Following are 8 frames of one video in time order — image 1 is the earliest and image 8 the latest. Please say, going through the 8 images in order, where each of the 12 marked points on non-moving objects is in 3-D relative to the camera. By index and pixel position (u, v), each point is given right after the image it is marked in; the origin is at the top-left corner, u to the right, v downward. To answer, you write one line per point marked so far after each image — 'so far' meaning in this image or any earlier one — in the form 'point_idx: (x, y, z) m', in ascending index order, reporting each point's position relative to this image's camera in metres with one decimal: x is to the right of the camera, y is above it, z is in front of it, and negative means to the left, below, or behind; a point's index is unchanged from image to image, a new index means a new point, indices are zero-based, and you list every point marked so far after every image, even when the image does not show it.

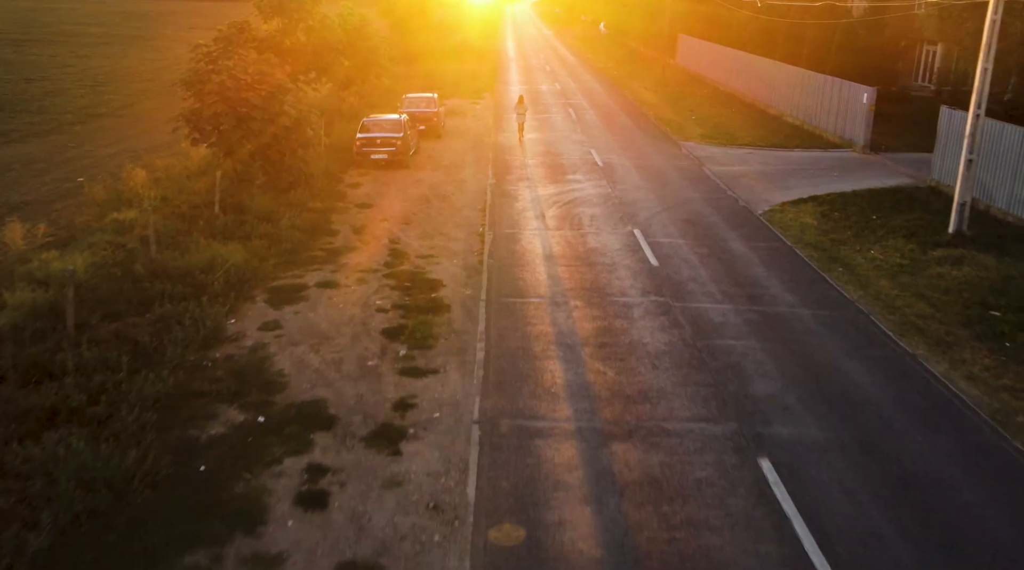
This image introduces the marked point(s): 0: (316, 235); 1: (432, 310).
0: (-4.1, +1.0, +17.5) m
1: (-1.3, -0.4, +13.3) m
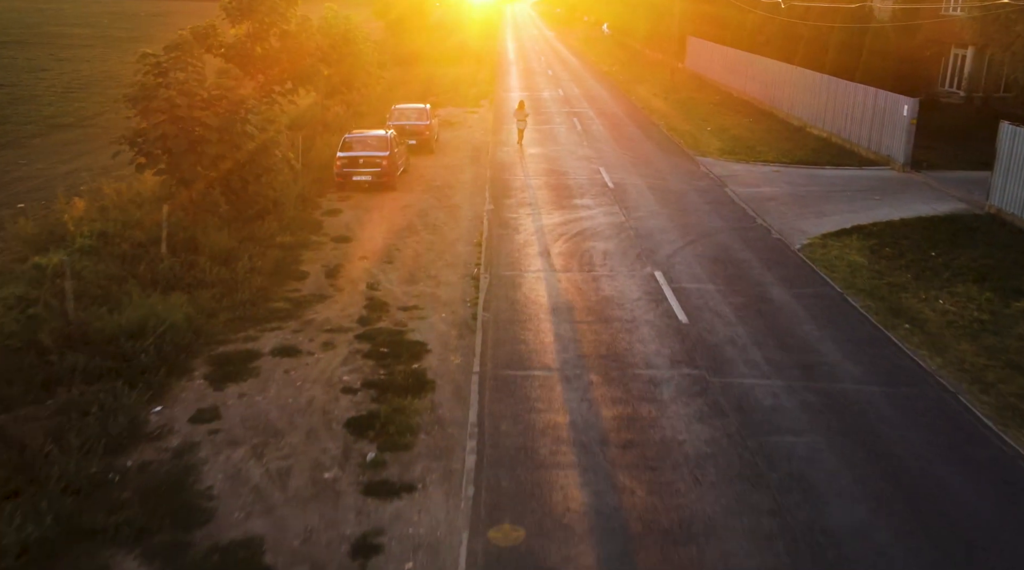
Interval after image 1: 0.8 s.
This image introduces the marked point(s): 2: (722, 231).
0: (-4.1, +0.1, +14.8) m
1: (-1.3, -1.3, +10.7) m
2: (+4.6, +1.1, +18.1) m
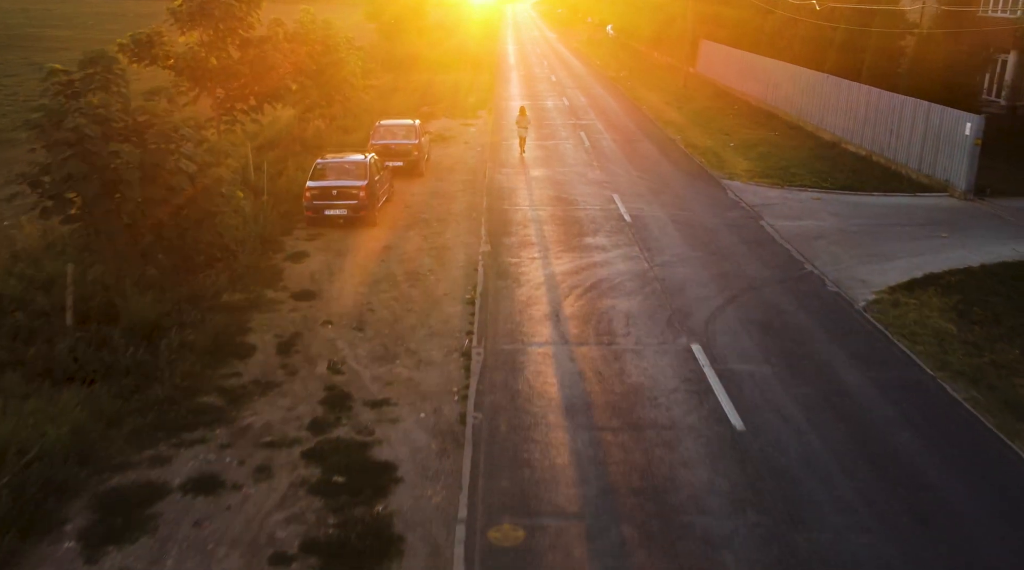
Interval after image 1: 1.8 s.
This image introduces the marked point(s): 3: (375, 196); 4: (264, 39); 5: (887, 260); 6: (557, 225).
0: (-4.1, -1.0, +11.7) m
1: (-1.3, -2.5, +7.5) m
2: (+4.6, 0.0, +14.9) m
3: (-3.1, +2.0, +18.6) m
4: (-5.6, +5.6, +18.8) m
5: (+7.3, +0.5, +16.3) m
6: (+1.0, +1.3, +18.5) m
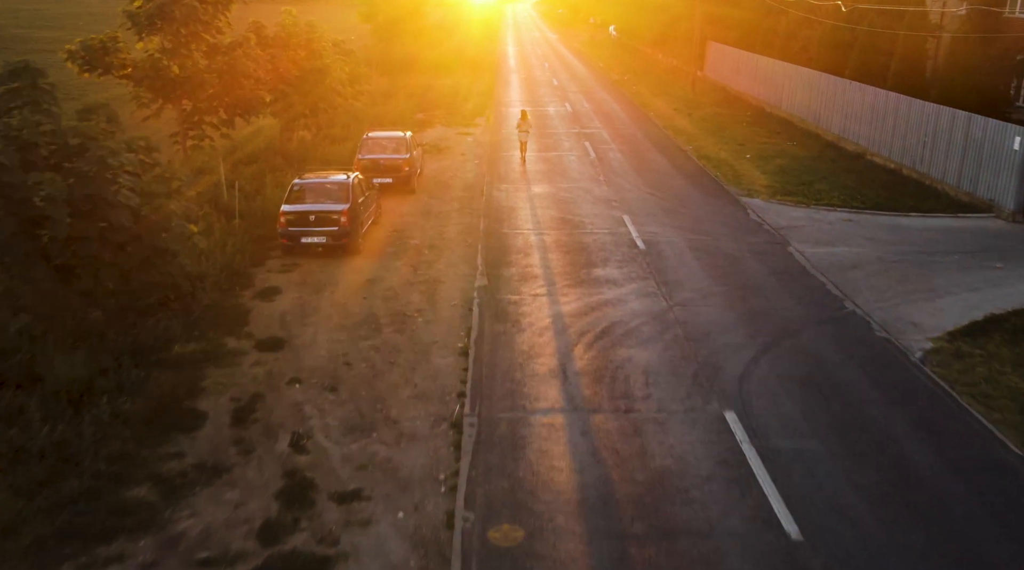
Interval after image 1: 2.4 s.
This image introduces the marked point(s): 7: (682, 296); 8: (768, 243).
0: (-4.1, -1.7, +9.7) m
1: (-1.3, -3.1, +5.6) m
2: (+4.6, -0.7, +13.0) m
3: (-3.1, +1.3, +16.6) m
4: (-5.6, +4.9, +16.9) m
5: (+7.3, -0.2, +14.3) m
6: (+1.0, +0.6, +16.5) m
7: (+2.9, -0.2, +14.2) m
8: (+5.3, +0.9, +17.4) m
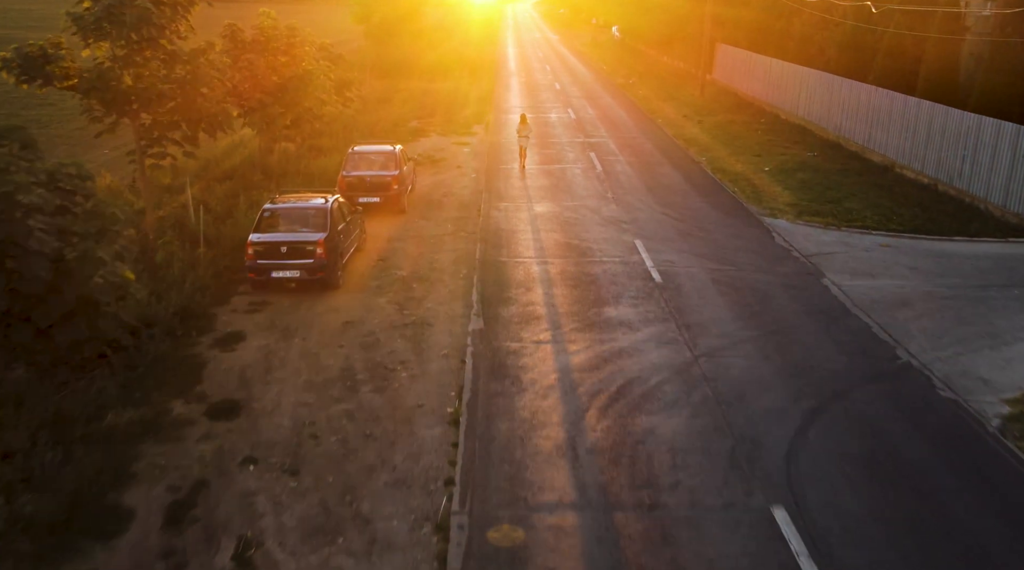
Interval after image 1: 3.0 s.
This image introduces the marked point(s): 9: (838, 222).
0: (-4.1, -2.4, +7.8) m
1: (-1.3, -3.8, +3.7) m
2: (+4.6, -1.3, +11.1) m
3: (-3.1, +0.6, +14.7) m
4: (-5.6, +4.2, +15.0) m
5: (+7.3, -0.9, +12.4) m
6: (+1.0, 0.0, +14.6) m
7: (+2.9, -0.8, +12.3) m
8: (+5.3, +0.2, +15.5) m
9: (+7.3, +1.4, +18.7) m
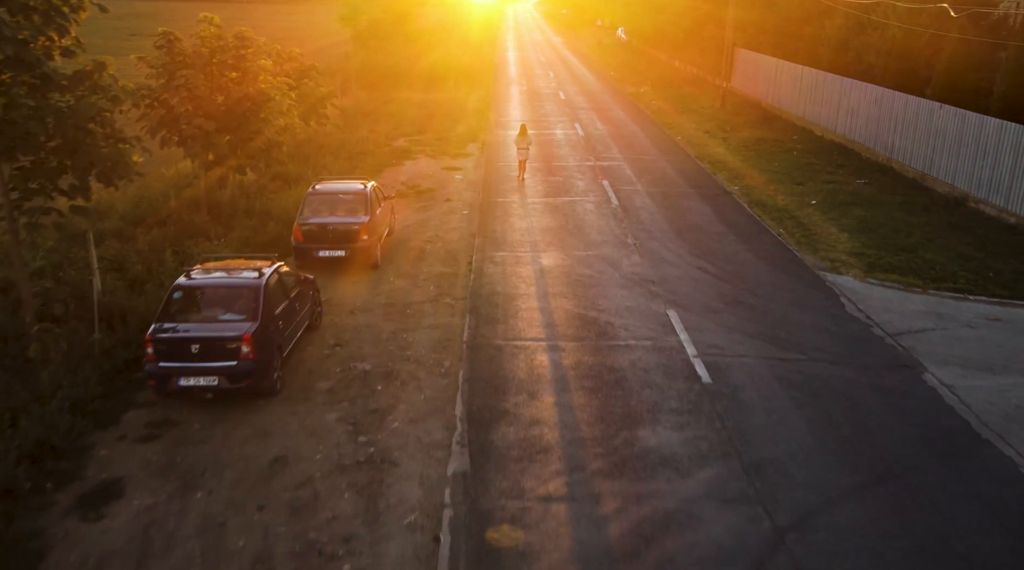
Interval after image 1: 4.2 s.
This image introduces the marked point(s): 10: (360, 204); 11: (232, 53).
0: (-4.2, -3.7, +4.0) m
1: (-1.4, -5.2, -0.2) m
2: (+4.5, -2.7, +7.2) m
3: (-3.1, -0.7, +10.9) m
4: (-5.7, +2.8, +11.1) m
5: (+7.3, -2.2, +8.5) m
6: (+1.0, -1.4, +10.8) m
7: (+2.9, -2.2, +8.4) m
8: (+5.3, -1.1, +11.7) m
9: (+7.3, +0.1, +14.9) m
10: (-2.9, +1.6, +15.8) m
11: (-5.8, +4.8, +17.3) m
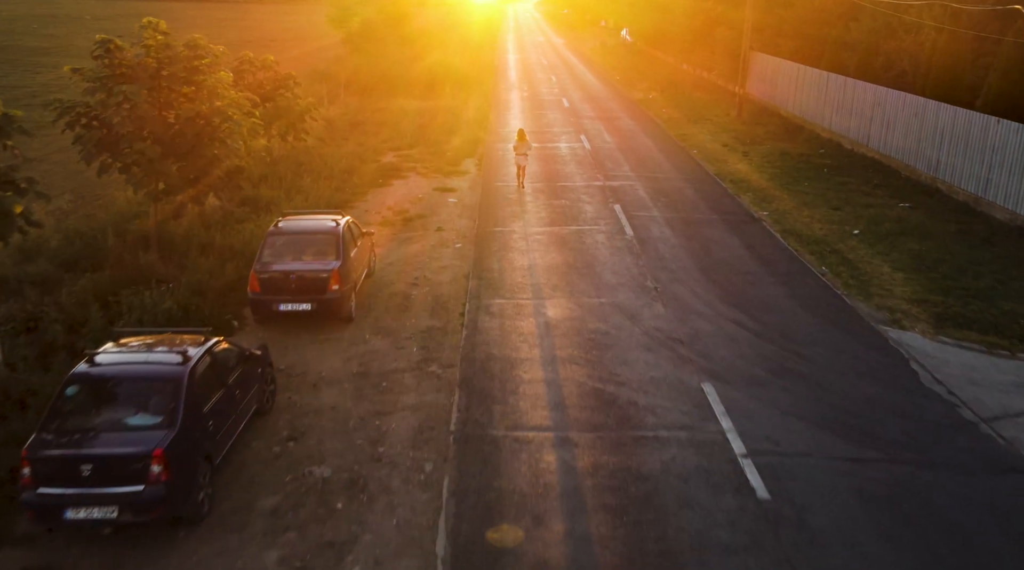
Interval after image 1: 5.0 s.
0: (-4.2, -4.6, +1.4) m
1: (-1.4, -6.1, -2.7) m
2: (+4.5, -3.6, +4.7) m
3: (-3.1, -1.6, +8.4) m
4: (-5.7, +1.9, +8.6) m
5: (+7.3, -3.1, +6.0) m
6: (+1.0, -2.3, +8.2) m
7: (+2.9, -3.1, +5.9) m
8: (+5.3, -2.0, +9.1) m
9: (+7.3, -0.8, +12.3) m
10: (-2.9, +0.7, +13.2) m
11: (-5.8, +3.9, +14.8) m
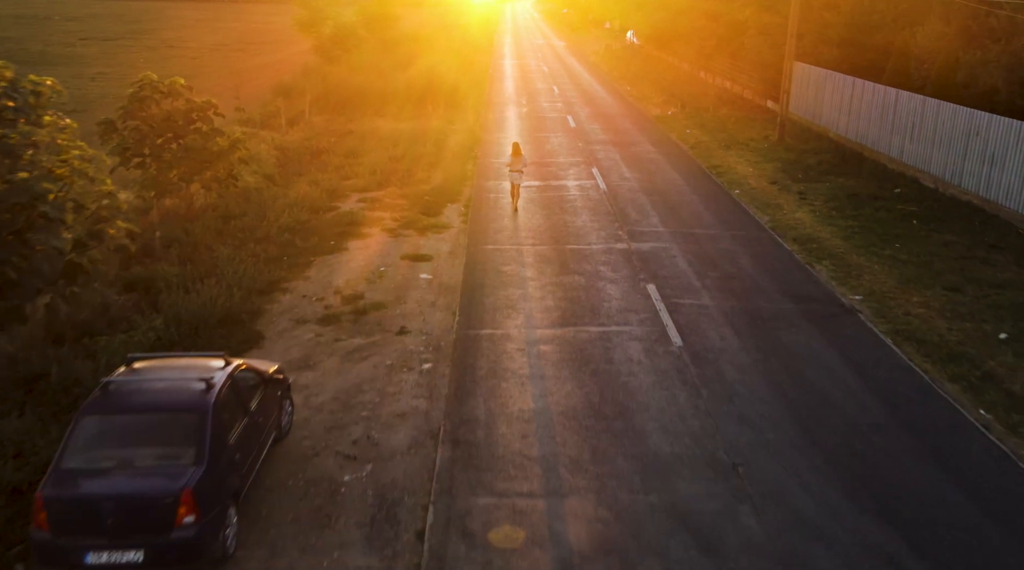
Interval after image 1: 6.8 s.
0: (-4.2, -6.6, -4.2) m
1: (-1.4, -8.0, -8.3) m
2: (+4.5, -5.5, -0.9) m
3: (-3.2, -3.6, +2.8) m
4: (-5.7, 0.0, +3.0) m
5: (+7.2, -5.0, +0.4) m
6: (+0.9, -4.2, +2.7) m
7: (+2.8, -5.0, +0.3) m
8: (+5.2, -4.0, +3.5) m
9: (+7.2, -2.7, +6.8) m
10: (-3.0, -1.3, +7.7) m
11: (-5.9, +1.9, +9.2) m
